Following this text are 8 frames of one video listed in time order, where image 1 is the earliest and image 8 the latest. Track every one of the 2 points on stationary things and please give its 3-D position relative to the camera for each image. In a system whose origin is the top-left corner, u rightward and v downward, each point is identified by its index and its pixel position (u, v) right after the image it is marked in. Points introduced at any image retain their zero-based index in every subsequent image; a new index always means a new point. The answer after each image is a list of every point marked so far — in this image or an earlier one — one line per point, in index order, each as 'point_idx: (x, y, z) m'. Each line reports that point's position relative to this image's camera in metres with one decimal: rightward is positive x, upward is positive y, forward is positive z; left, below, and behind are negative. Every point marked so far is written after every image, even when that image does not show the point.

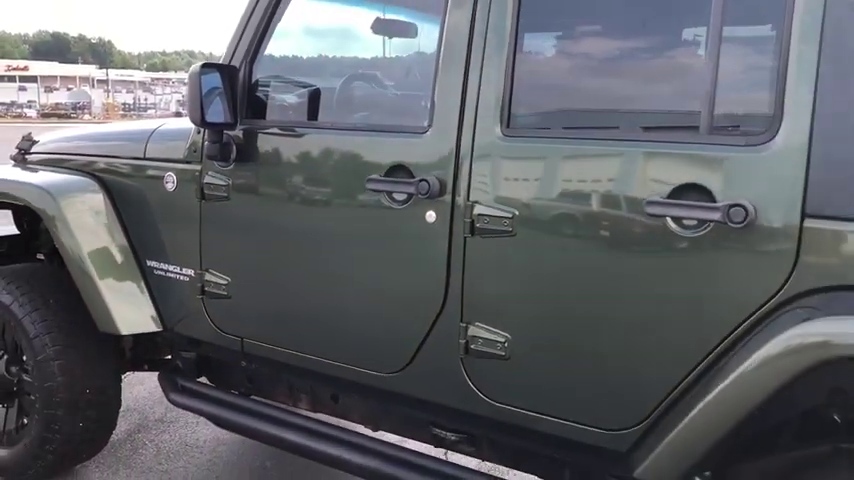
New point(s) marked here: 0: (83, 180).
0: (-1.2, +0.2, +2.8) m
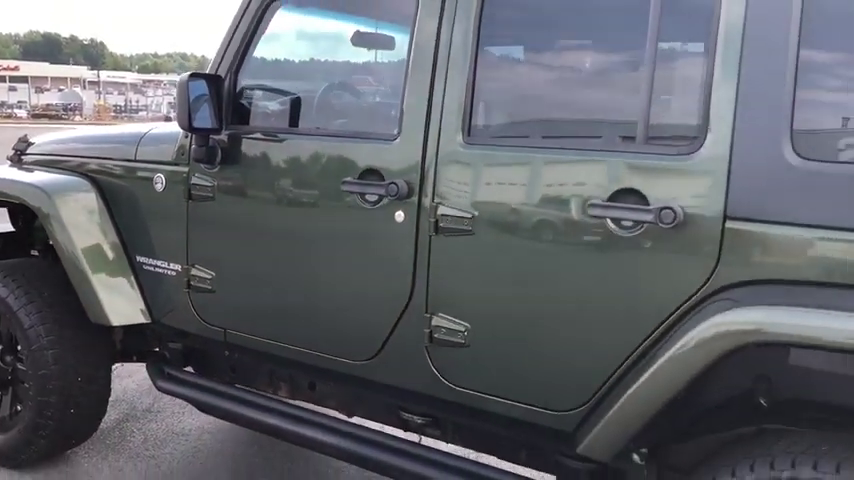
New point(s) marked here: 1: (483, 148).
0: (-1.3, +0.2, +3.0) m
1: (+0.1, +0.2, +2.1) m
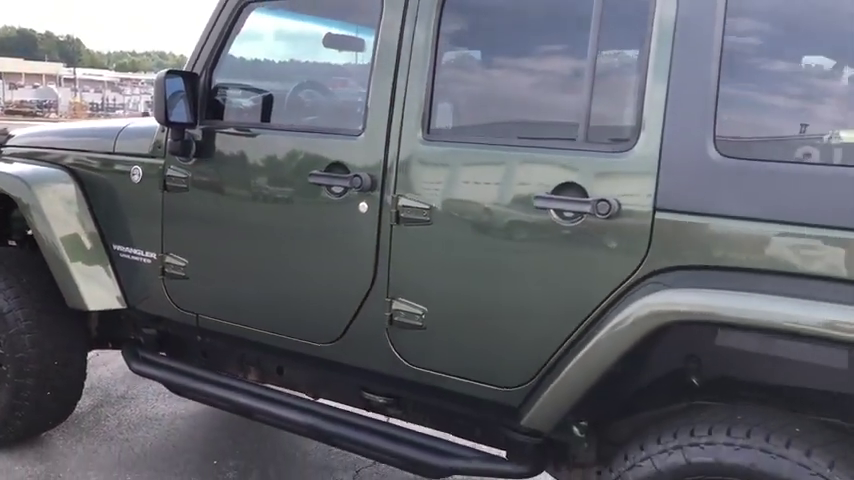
0: (-1.5, +0.3, +3.1) m
1: (0.0, +0.3, +2.3) m
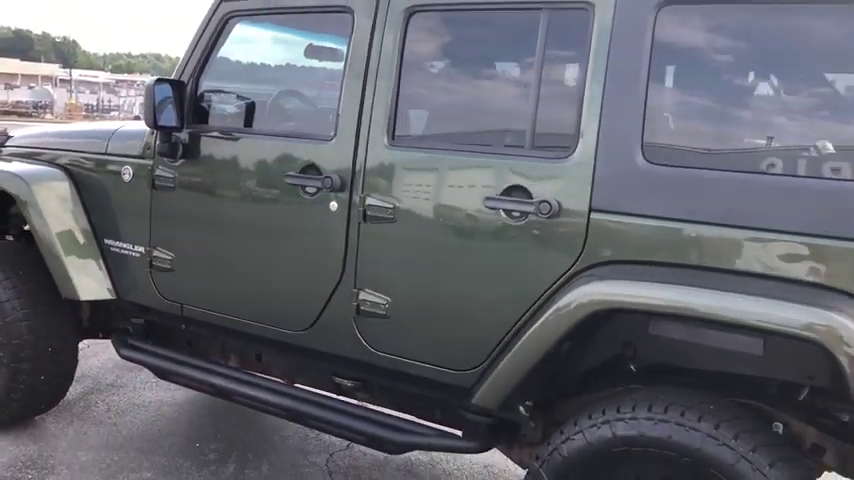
0: (-1.6, +0.3, +3.3) m
1: (-0.1, +0.3, +2.5) m
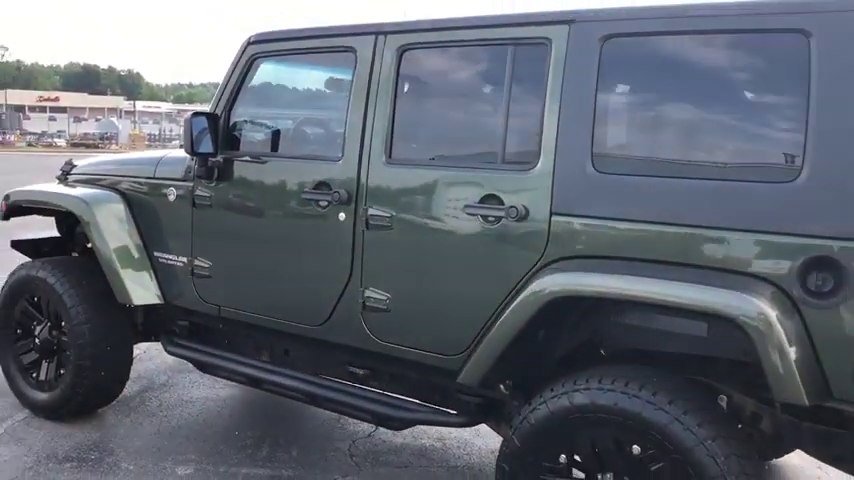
0: (-1.5, +0.2, +3.8) m
1: (-0.1, +0.3, +2.9) m
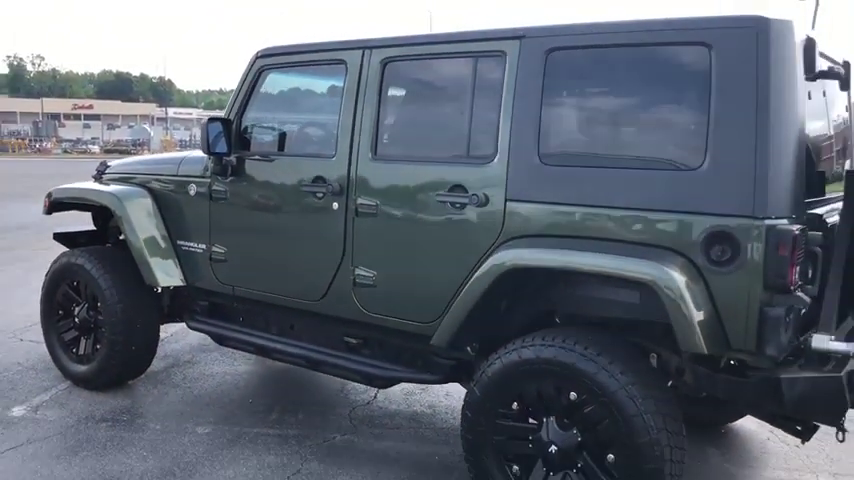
0: (-1.6, +0.3, +4.4) m
1: (-0.2, +0.3, +3.4) m
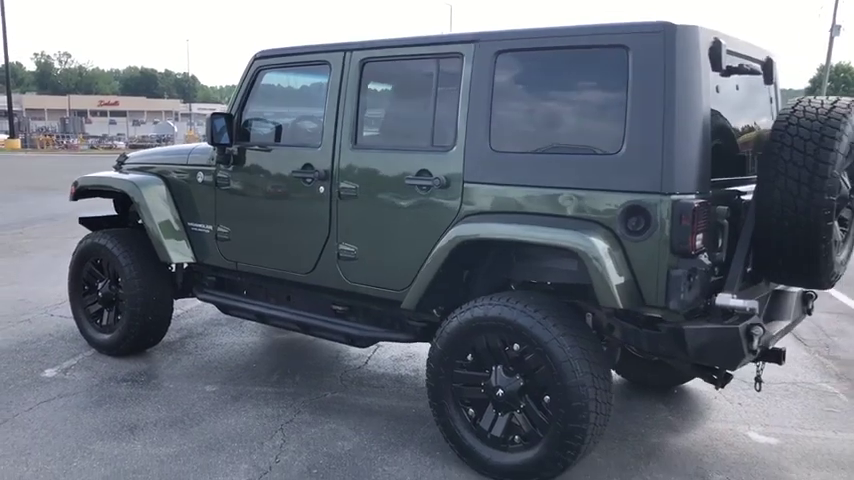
0: (-1.7, +0.4, +4.9) m
1: (-0.3, +0.4, +3.9) m
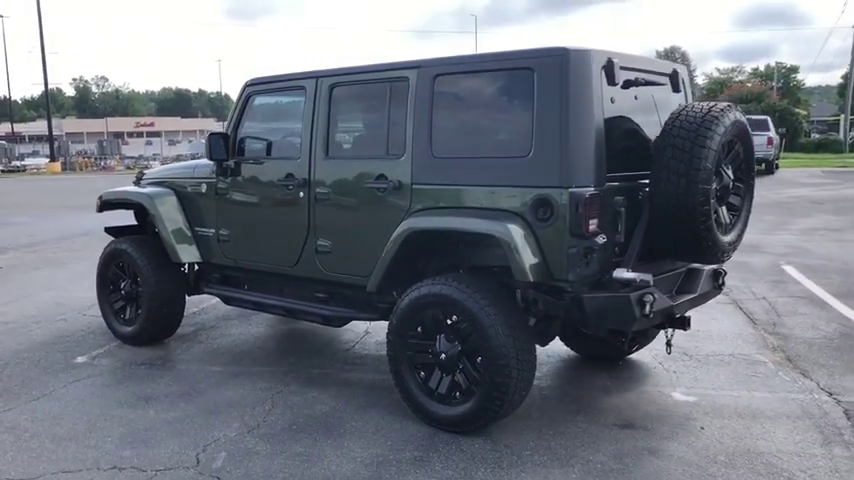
0: (-1.9, +0.3, +5.7) m
1: (-0.5, +0.5, +4.6) m
